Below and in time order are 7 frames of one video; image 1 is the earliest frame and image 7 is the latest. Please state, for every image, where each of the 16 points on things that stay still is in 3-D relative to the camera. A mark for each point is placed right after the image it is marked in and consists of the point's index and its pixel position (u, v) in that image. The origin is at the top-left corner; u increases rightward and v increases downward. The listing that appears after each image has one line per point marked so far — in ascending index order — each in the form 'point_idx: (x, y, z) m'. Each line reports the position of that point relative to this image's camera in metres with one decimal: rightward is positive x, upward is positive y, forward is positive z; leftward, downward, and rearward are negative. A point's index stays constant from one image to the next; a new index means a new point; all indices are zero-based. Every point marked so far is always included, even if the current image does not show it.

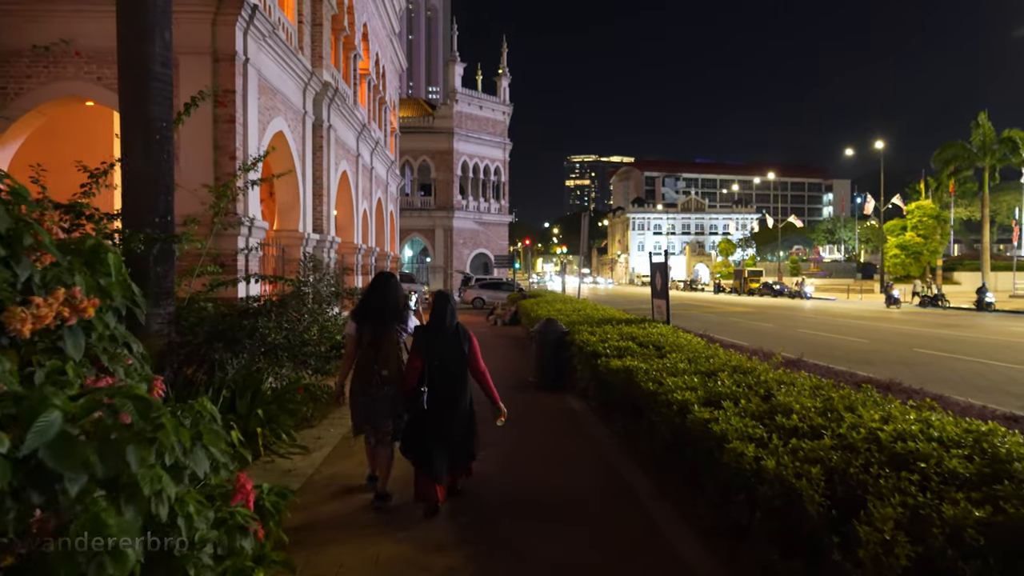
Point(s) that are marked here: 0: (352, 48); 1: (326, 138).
0: (-4.4, +6.5, +19.3) m
1: (-4.2, +3.4, +16.1) m
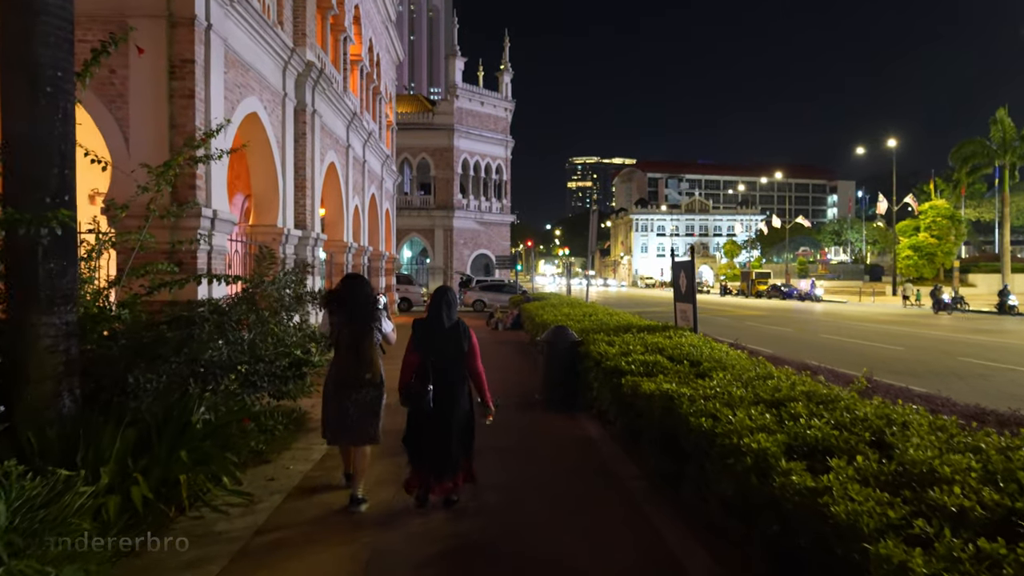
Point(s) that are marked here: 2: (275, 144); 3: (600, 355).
0: (-4.3, +6.5, +17.9) m
1: (-4.2, +3.4, +14.6) m
2: (-4.3, +2.6, +12.9) m
3: (+1.0, -0.7, +7.7) m
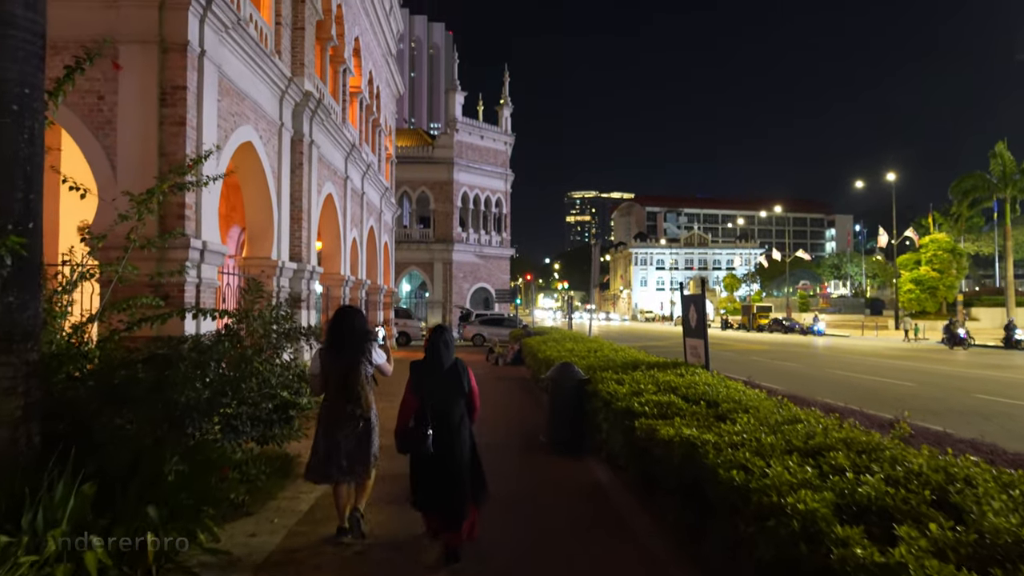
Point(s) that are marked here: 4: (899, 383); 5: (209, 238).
0: (-4.3, +5.7, +17.7) m
1: (-4.2, +2.7, +14.3) m
2: (-4.3, +2.0, +12.6) m
3: (+1.0, -1.1, +7.3) m
4: (+9.6, -2.4, +17.7) m
5: (-4.1, +0.7, +9.5) m
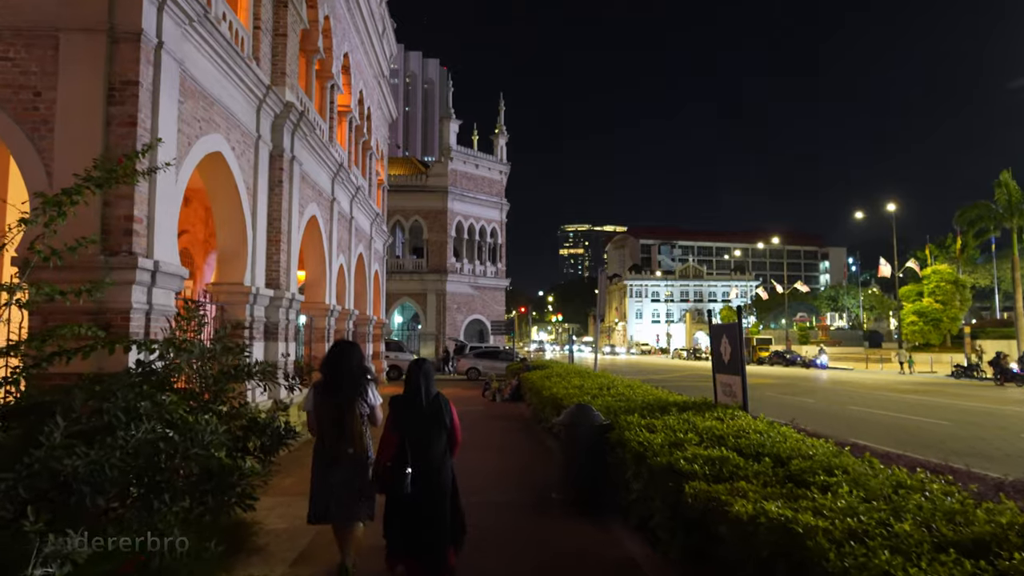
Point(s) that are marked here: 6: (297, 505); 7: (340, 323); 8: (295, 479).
0: (-4.3, +4.9, +16.6) m
1: (-4.1, +2.1, +13.1) m
2: (-4.3, +1.6, +11.3) m
3: (+1.1, -1.3, +5.9) m
4: (+9.6, -3.1, +16.3) m
5: (-4.0, +0.3, +8.1) m
6: (-2.3, -2.3, +7.5) m
7: (-4.6, -1.0, +18.7) m
8: (-2.7, -2.4, +8.8) m
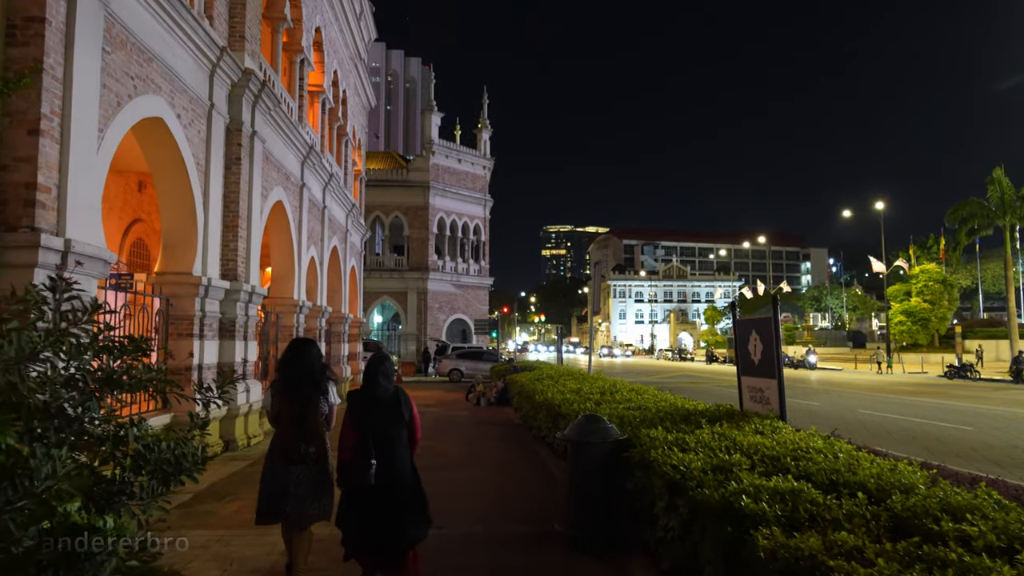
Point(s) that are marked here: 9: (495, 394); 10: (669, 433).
0: (-4.6, +5.1, +15.1) m
1: (-4.3, +2.3, +11.6) m
2: (-4.4, +1.7, +9.8) m
3: (+1.1, -1.2, +4.5) m
4: (+9.3, -3.0, +15.2) m
5: (-4.1, +0.5, +6.7) m
6: (-2.3, -2.2, +6.1) m
7: (-4.9, -0.8, +17.3) m
8: (-2.8, -2.3, +7.4) m
9: (-0.4, -2.7, +17.9) m
10: (+1.3, -1.1, +5.6) m
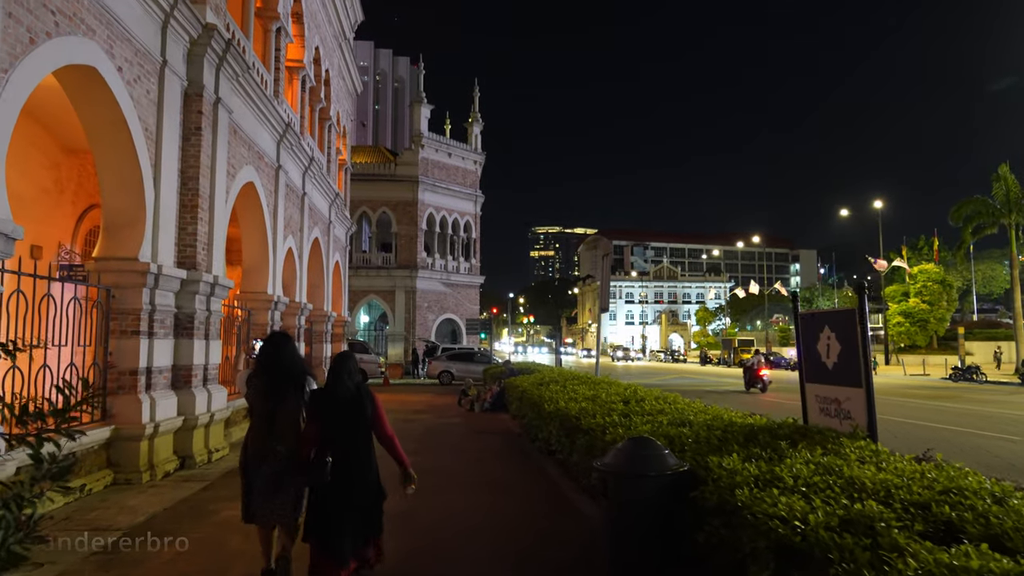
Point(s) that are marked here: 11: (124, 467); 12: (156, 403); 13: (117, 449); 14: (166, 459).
0: (-4.6, +5.2, +13.6) m
1: (-4.3, +2.4, +10.1) m
2: (-4.3, +1.8, +8.3) m
3: (+1.2, -1.1, +3.1) m
4: (+9.3, -2.9, +13.9) m
5: (-4.0, +0.6, +5.2) m
6: (-2.2, -2.0, +4.5) m
7: (-4.9, -0.7, +15.7) m
8: (-2.7, -2.1, +5.9) m
9: (-0.5, -2.6, +16.4) m
10: (+1.4, -1.0, +4.1) m
11: (-4.4, -2.0, +8.0) m
12: (-4.2, -1.4, +8.3) m
13: (-4.5, -1.8, +8.0) m
14: (-4.3, -2.1, +8.7) m
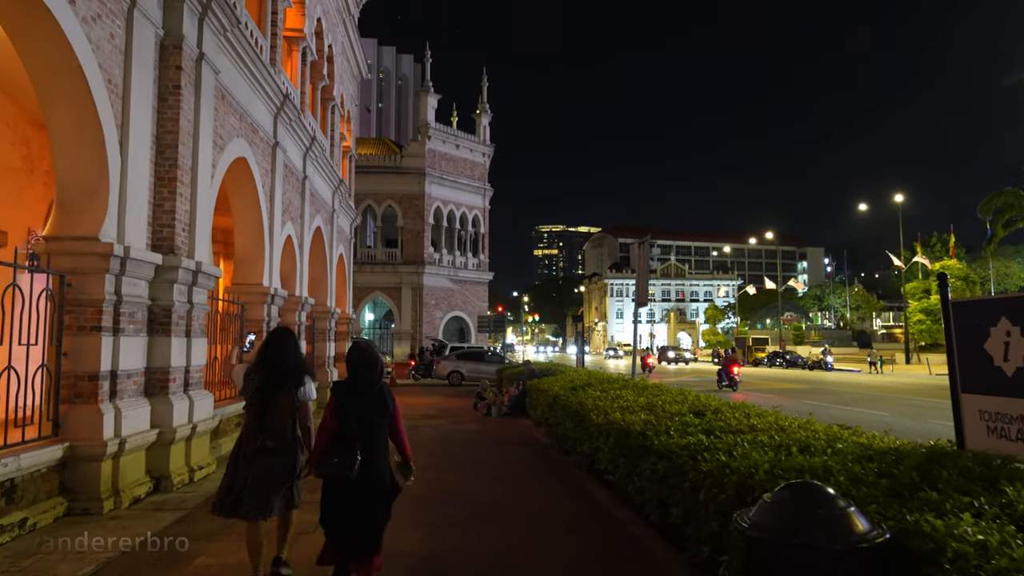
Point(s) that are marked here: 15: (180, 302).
0: (-4.1, +5.3, +12.1) m
1: (-3.9, +2.5, +8.6) m
2: (-3.9, +2.0, +6.8) m
3: (+1.6, -0.9, +1.6) m
4: (+9.7, -2.7, +12.3) m
5: (-3.6, +0.7, +3.7) m
6: (-1.8, -1.9, +3.1) m
7: (-4.5, -0.6, +14.2) m
8: (-2.3, -2.0, +4.4) m
9: (-0.1, -2.4, +14.9) m
10: (+1.8, -0.9, +2.6) m
11: (-4.0, -1.9, +6.5) m
12: (-3.8, -1.2, +6.9) m
13: (-4.1, -1.7, +6.5) m
14: (-3.8, -2.0, +7.2) m
15: (-3.8, -0.1, +8.1) m
